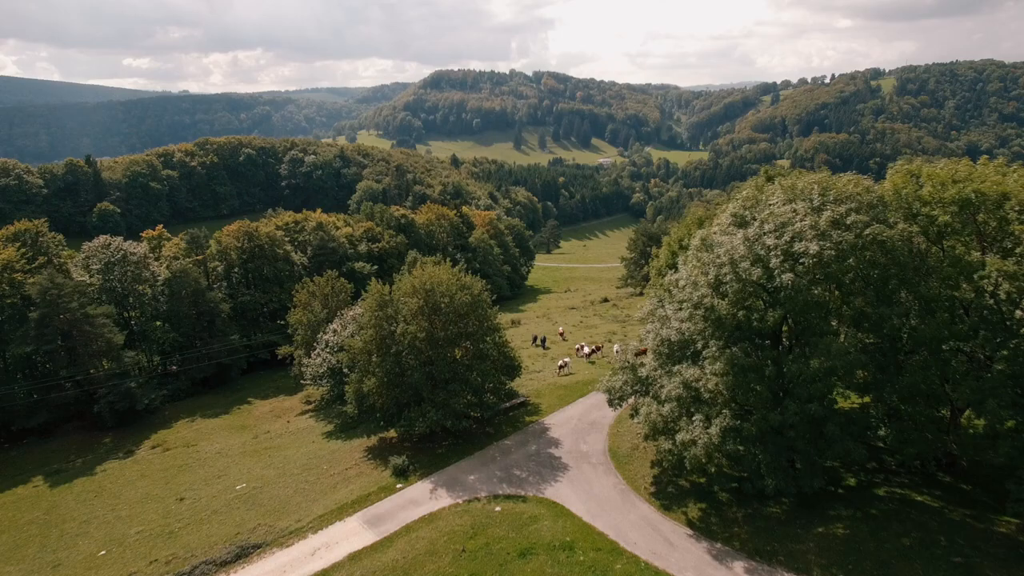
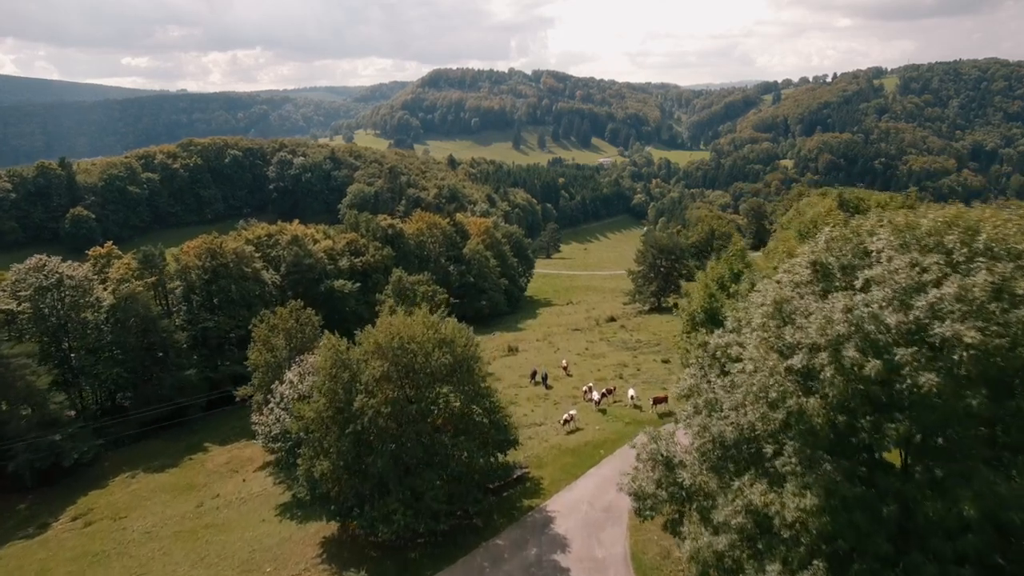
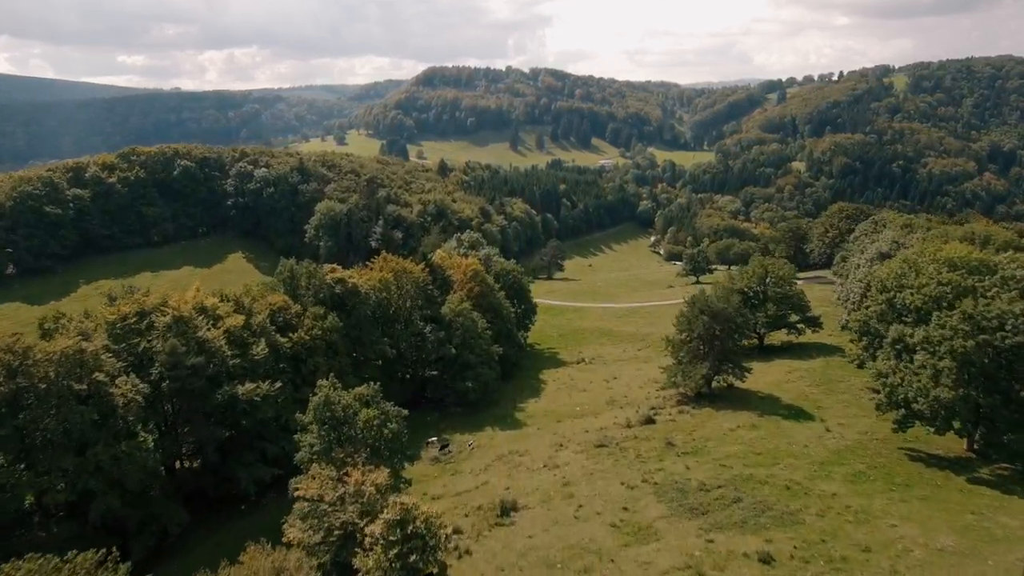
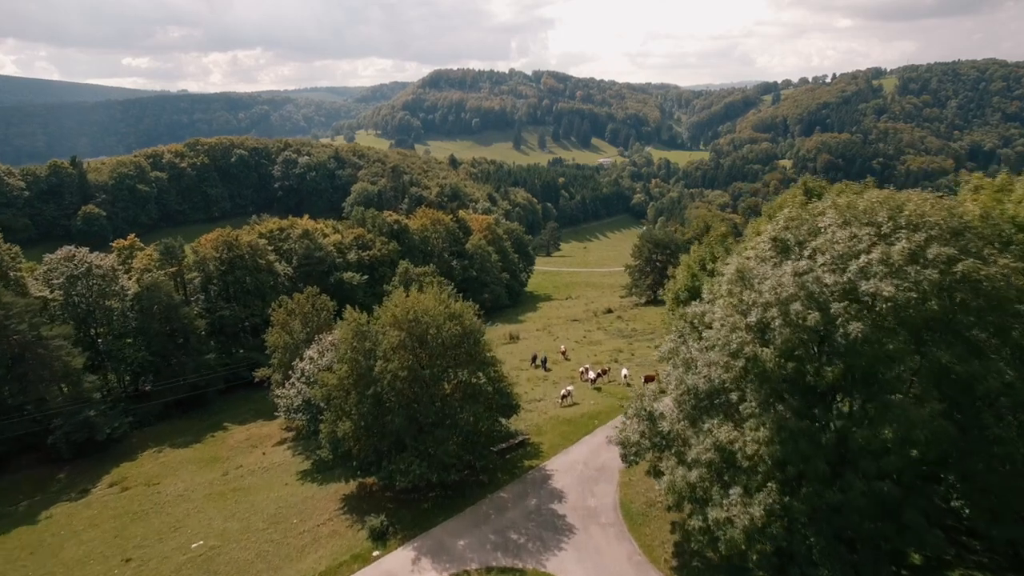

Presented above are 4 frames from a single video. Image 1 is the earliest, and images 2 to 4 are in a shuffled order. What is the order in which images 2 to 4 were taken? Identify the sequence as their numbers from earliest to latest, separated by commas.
4, 2, 3
